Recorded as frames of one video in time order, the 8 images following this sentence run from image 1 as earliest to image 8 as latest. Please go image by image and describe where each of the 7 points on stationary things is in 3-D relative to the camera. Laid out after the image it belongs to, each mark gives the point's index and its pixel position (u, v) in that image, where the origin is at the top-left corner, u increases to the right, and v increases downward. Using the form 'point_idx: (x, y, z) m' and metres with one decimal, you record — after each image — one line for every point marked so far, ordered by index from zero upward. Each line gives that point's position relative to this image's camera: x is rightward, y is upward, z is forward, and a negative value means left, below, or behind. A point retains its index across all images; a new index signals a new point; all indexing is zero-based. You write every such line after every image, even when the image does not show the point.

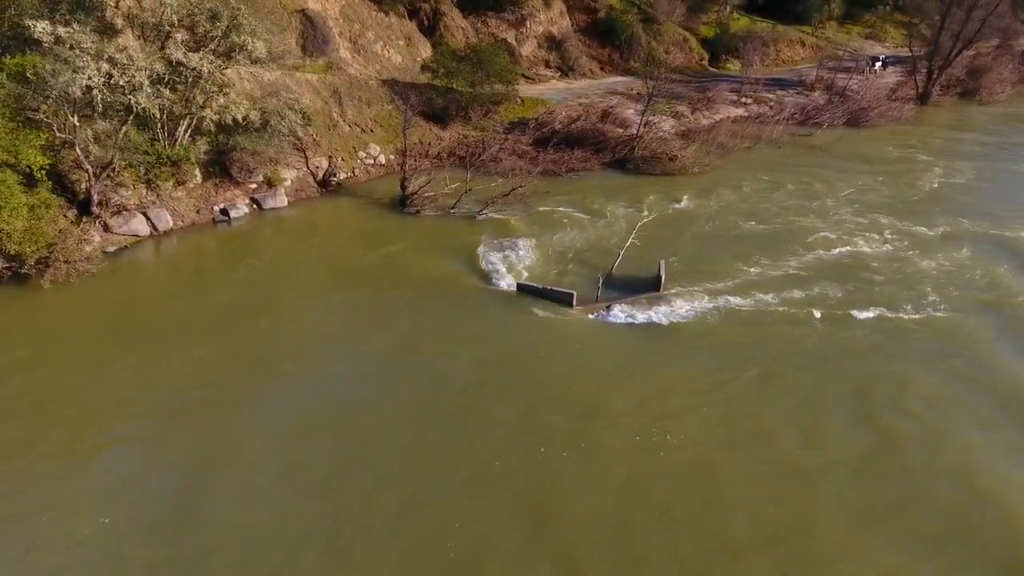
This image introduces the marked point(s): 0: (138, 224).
0: (-11.2, +1.9, +19.5) m
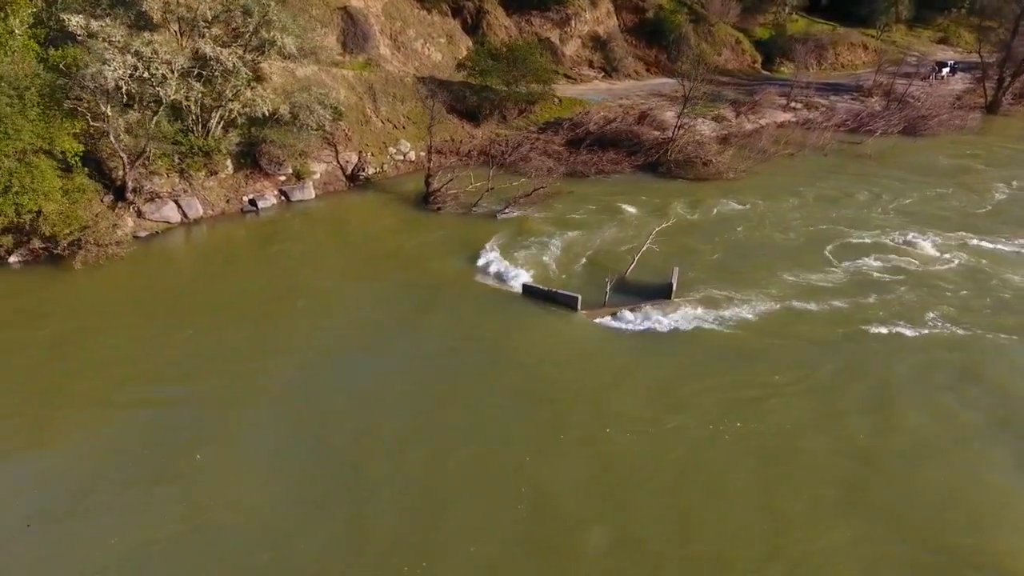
0: (-10.7, +2.4, +20.3) m
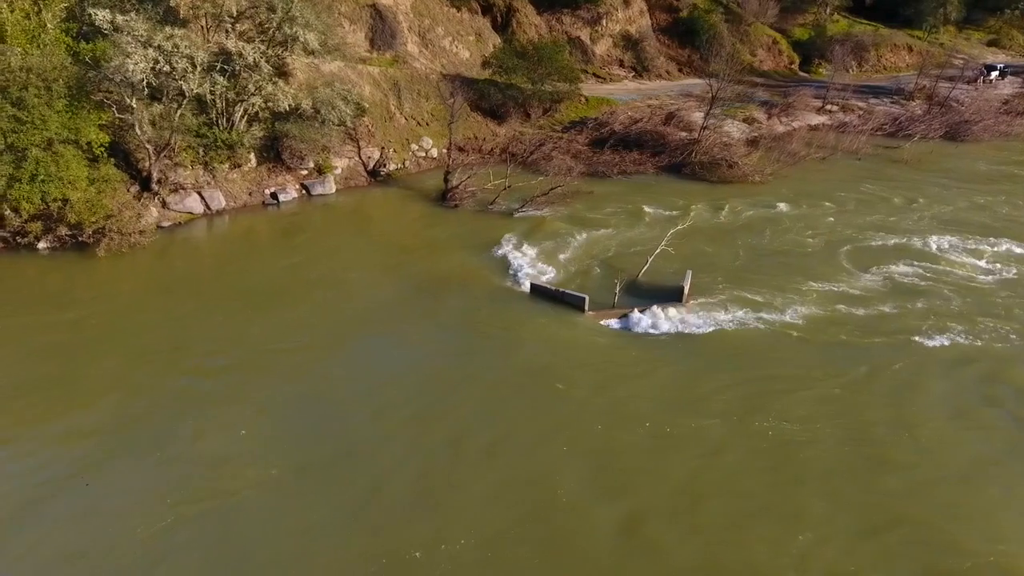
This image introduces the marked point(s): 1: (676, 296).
0: (-10.2, +2.7, +20.8) m
1: (+4.4, -0.2, +17.8) m
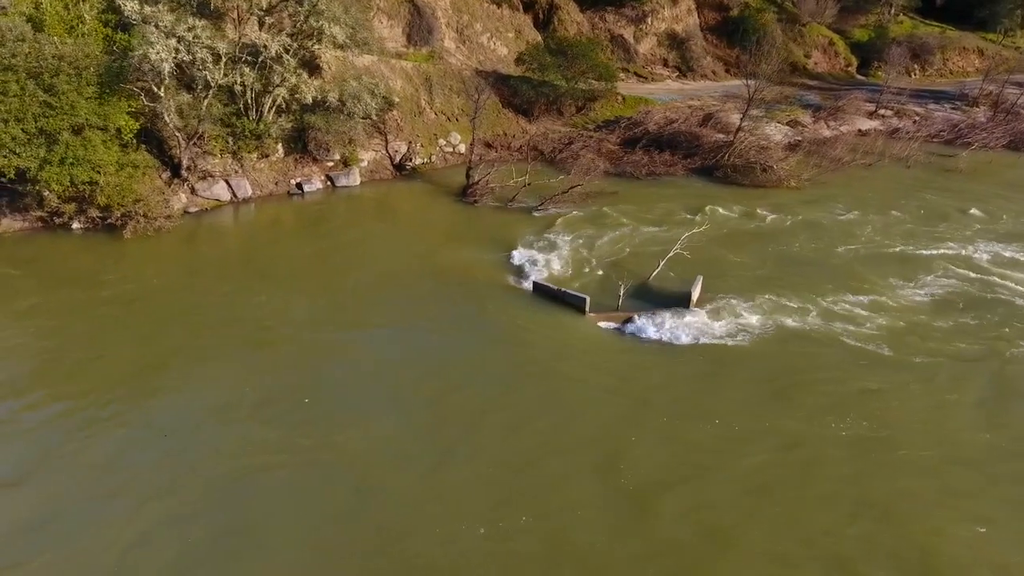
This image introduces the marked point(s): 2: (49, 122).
0: (-9.6, +3.2, +21.4) m
1: (+4.5, -0.3, +17.3) m
2: (-11.8, +4.2, +16.5) m
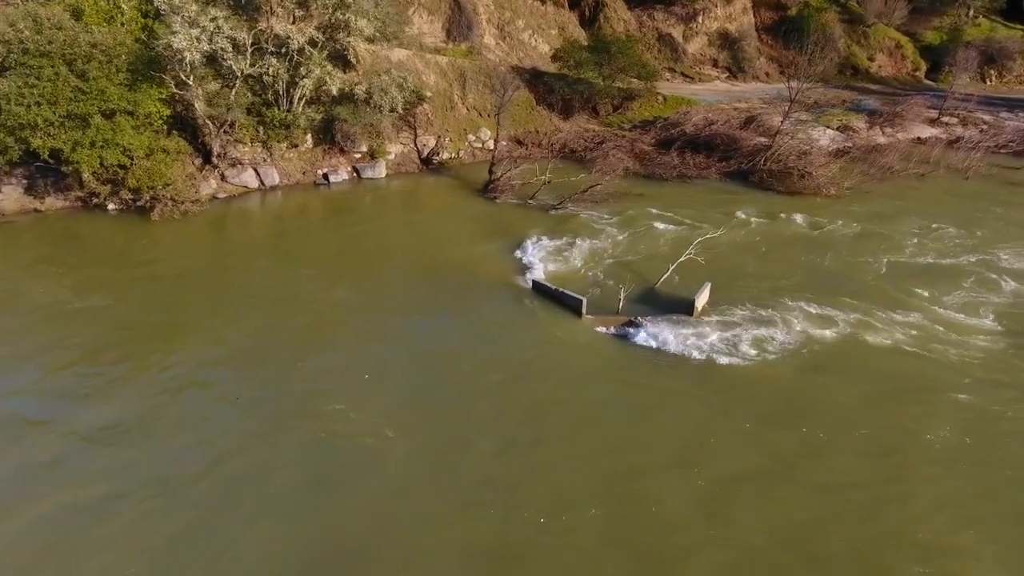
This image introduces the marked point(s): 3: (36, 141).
0: (-9.0, +3.8, +22.1) m
1: (+4.6, -0.5, +16.7) m
2: (-11.6, +4.8, +17.3) m
3: (-12.5, +3.9, +17.0) m
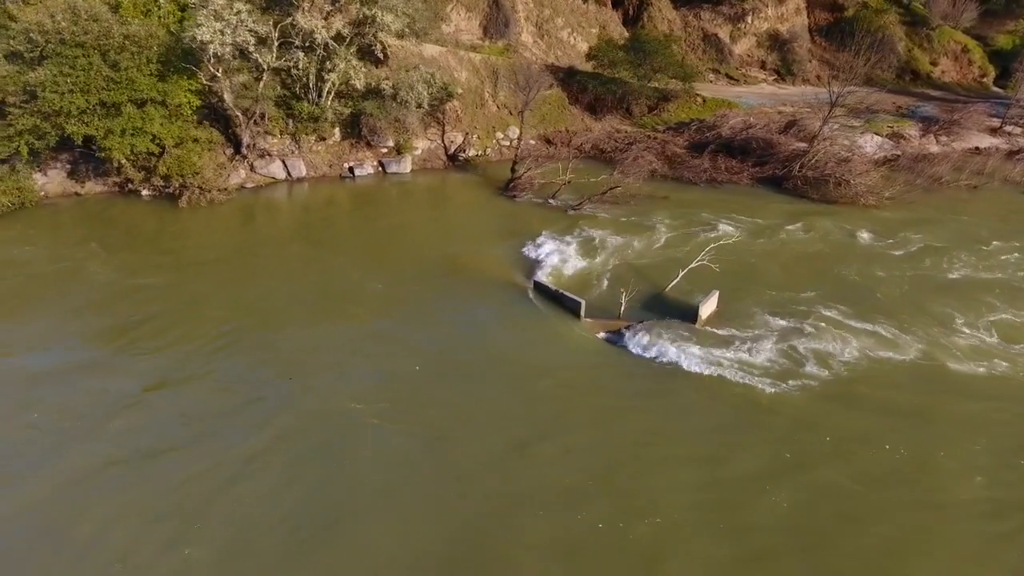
0: (-8.2, +4.2, +22.6) m
1: (+4.6, -0.7, +16.1) m
2: (-11.1, +5.3, +18.1) m
3: (-12.1, +4.4, +17.8) m
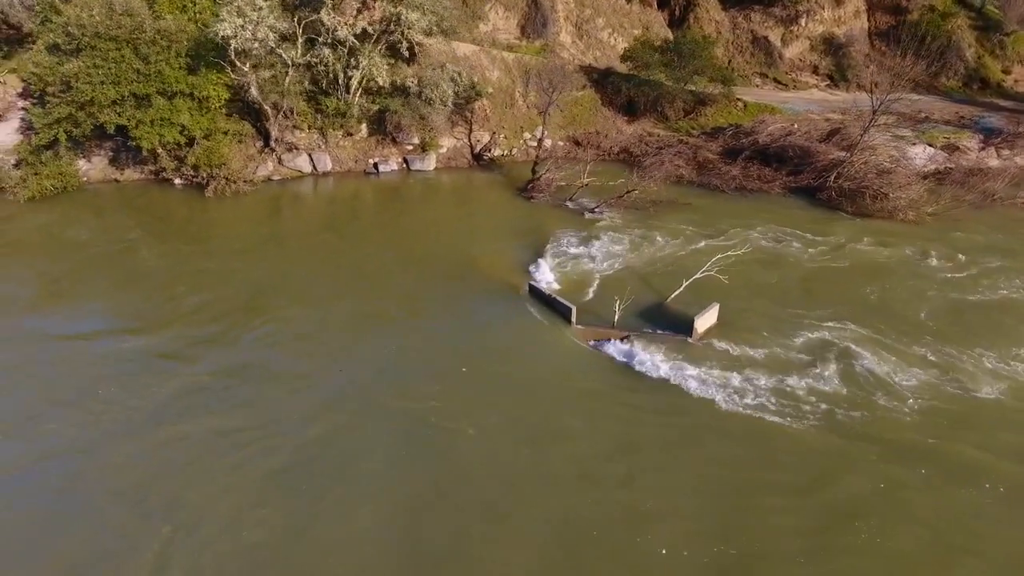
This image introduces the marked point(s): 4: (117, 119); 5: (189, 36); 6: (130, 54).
0: (-7.5, +4.5, +23.1) m
1: (+4.5, -0.9, +15.5) m
2: (-10.7, +5.8, +18.9) m
3: (-11.7, +4.9, +18.7) m
4: (-11.4, +4.9, +18.9) m
5: (-9.7, +7.7, +19.8) m
6: (-10.9, +6.7, +18.7) m
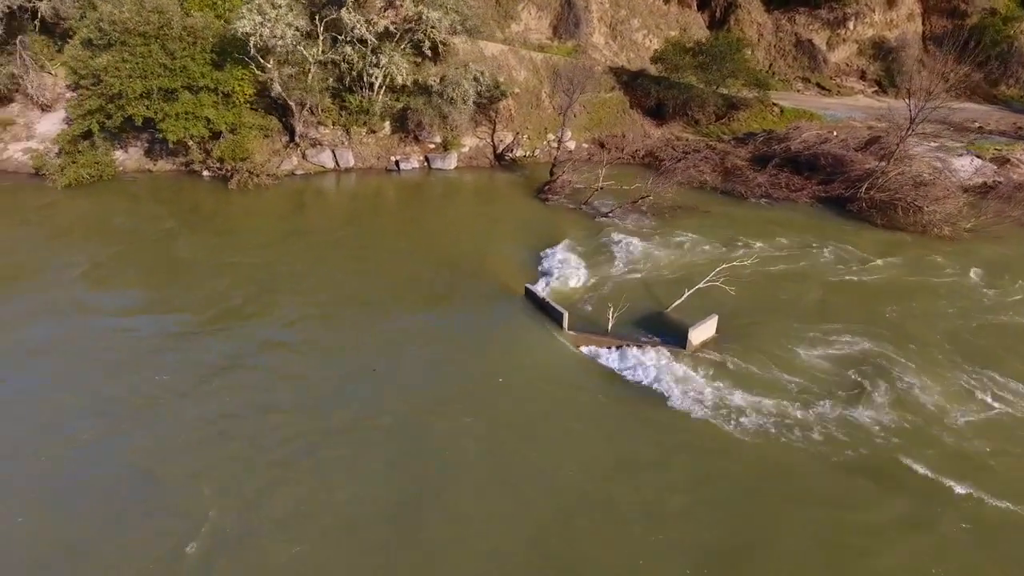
0: (-6.7, +4.7, +23.5) m
1: (+4.4, -1.2, +15.0) m
2: (-10.2, +6.2, +19.5) m
3: (-11.3, +5.3, +19.5) m
4: (-11.0, +5.3, +19.6) m
5: (-9.1, +8.0, +20.4) m
6: (-10.4, +7.1, +19.4) m
